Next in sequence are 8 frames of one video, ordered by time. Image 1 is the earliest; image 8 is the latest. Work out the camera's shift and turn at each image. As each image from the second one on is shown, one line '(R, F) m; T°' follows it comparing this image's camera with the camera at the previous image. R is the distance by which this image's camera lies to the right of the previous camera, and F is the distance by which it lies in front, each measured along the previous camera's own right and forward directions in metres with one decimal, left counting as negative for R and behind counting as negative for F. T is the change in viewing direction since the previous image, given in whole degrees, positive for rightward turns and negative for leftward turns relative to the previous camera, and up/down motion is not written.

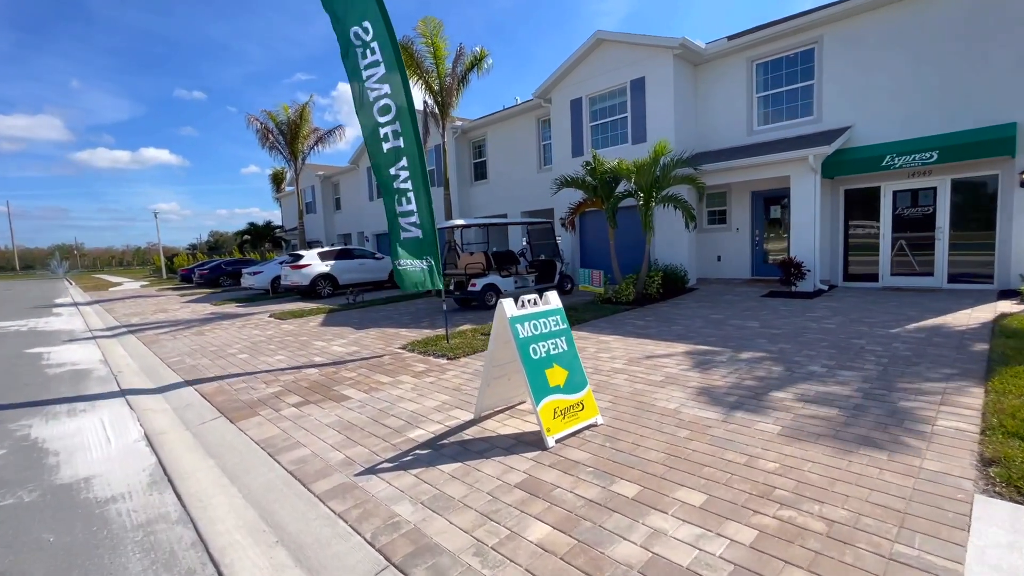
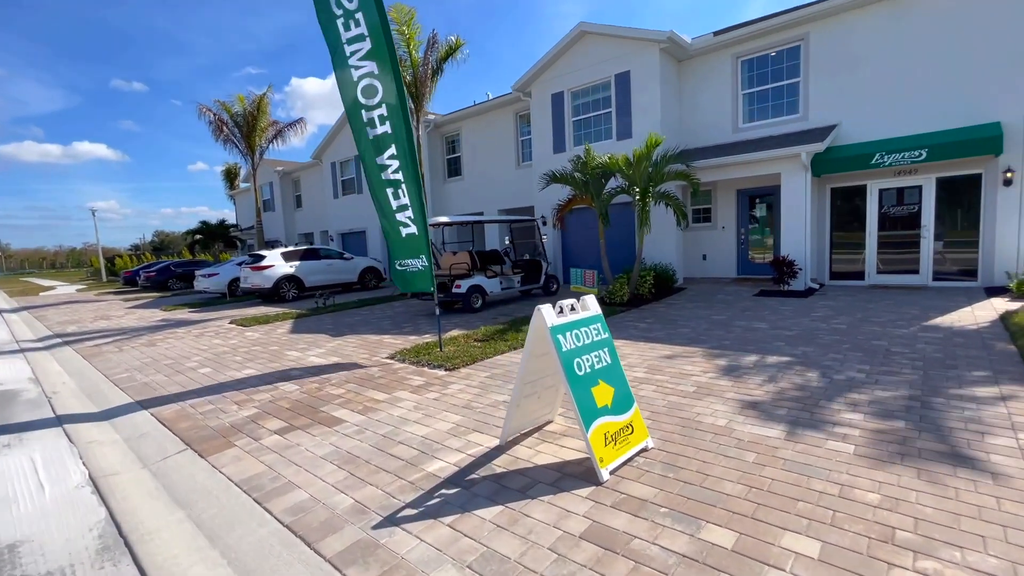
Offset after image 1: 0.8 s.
(-0.5, +0.6) m; +4°
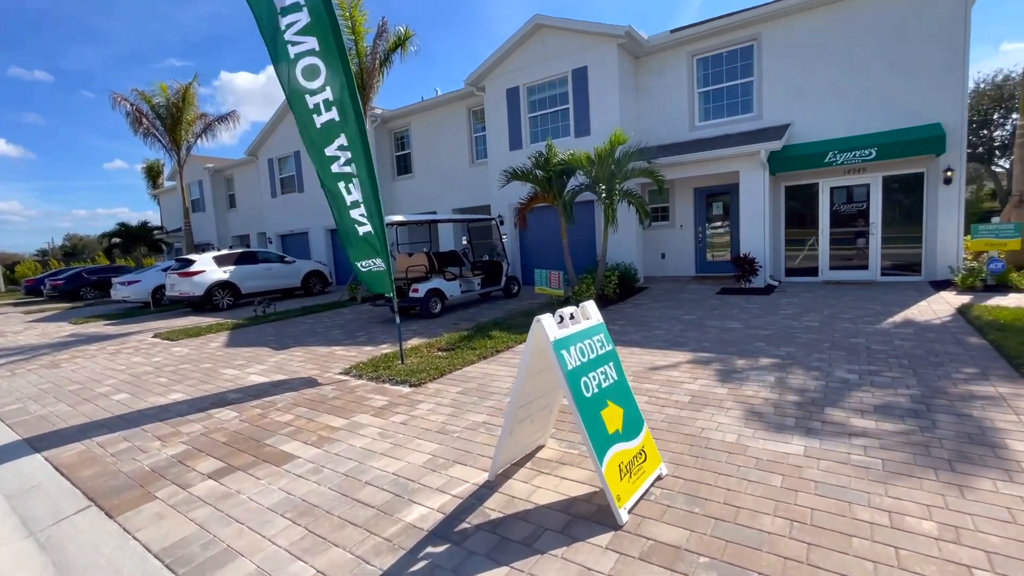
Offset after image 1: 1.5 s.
(-0.3, +0.6) m; +6°
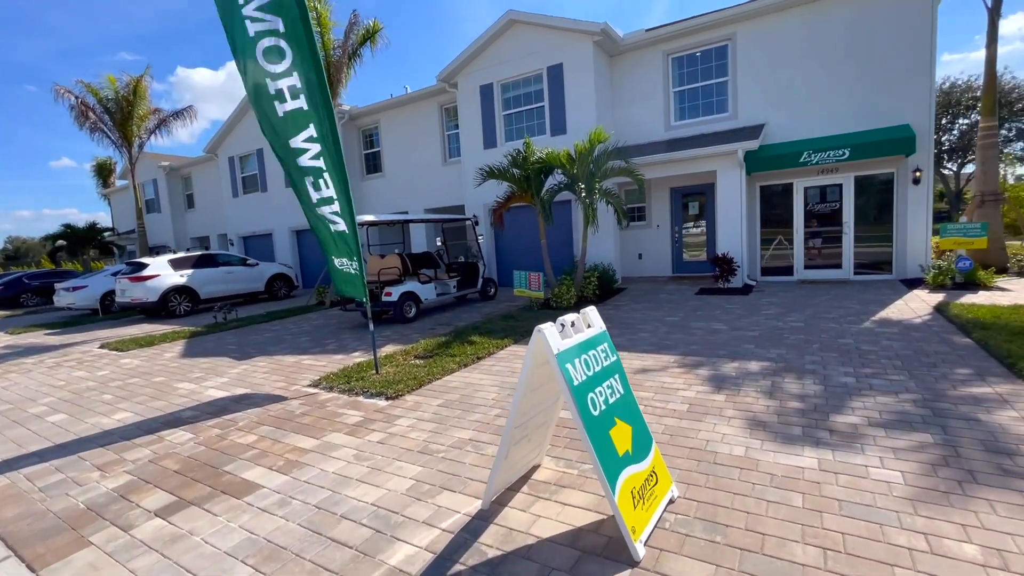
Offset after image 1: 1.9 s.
(-0.1, +0.3) m; +3°
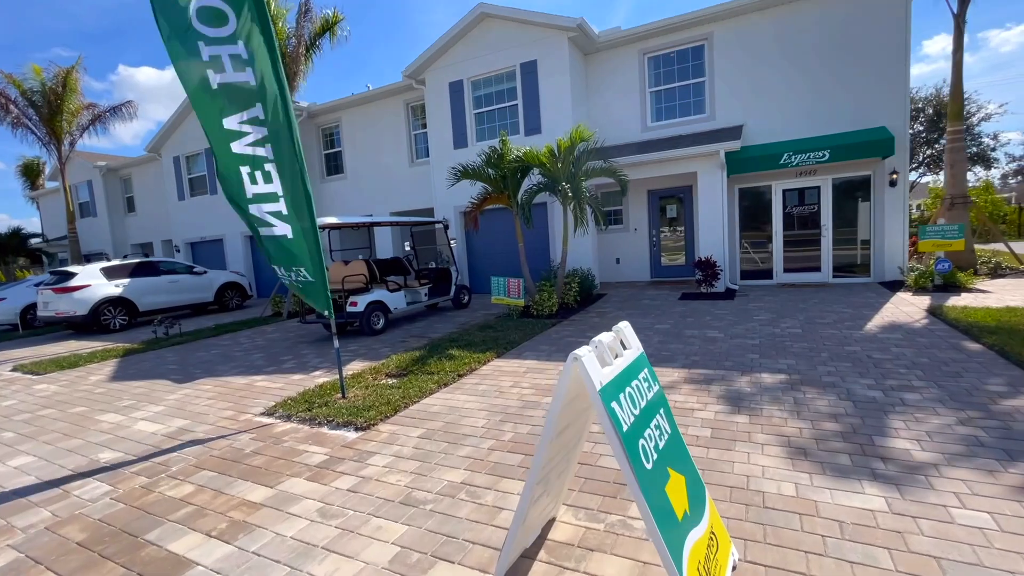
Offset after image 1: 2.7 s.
(-0.2, +0.7) m; +4°
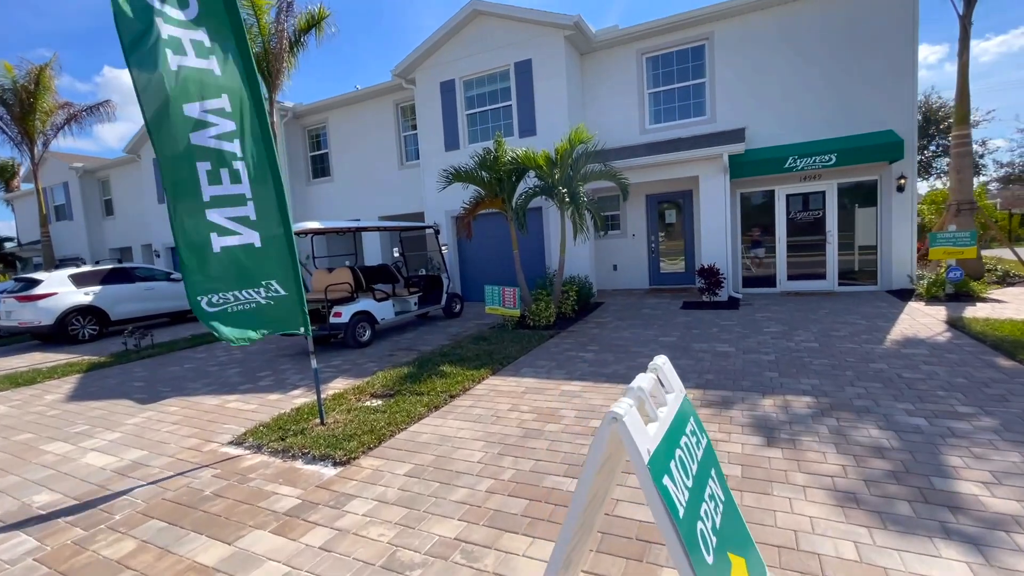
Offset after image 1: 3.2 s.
(-0.1, +0.5) m; +1°
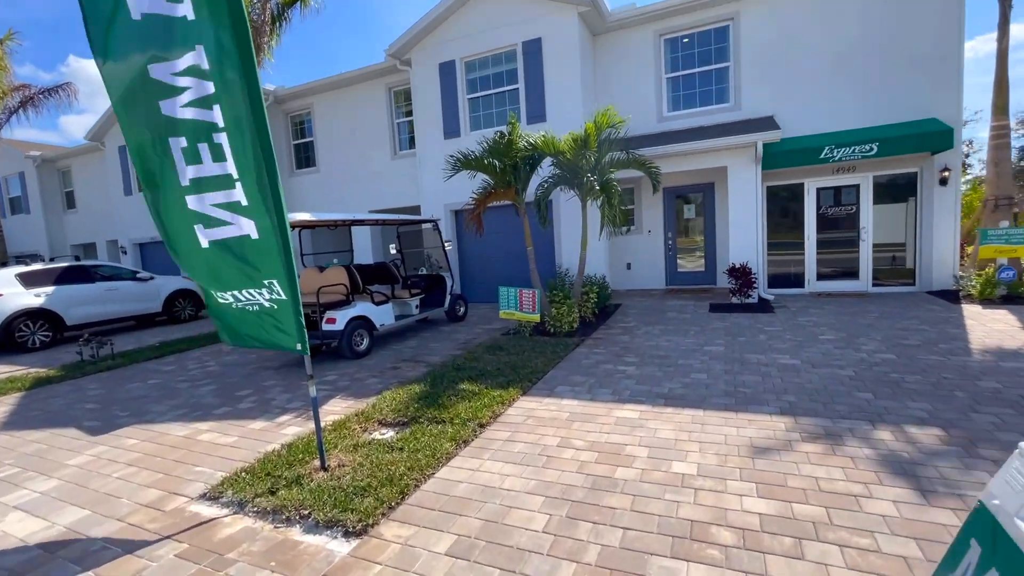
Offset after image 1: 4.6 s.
(-0.5, +1.0) m; +2°
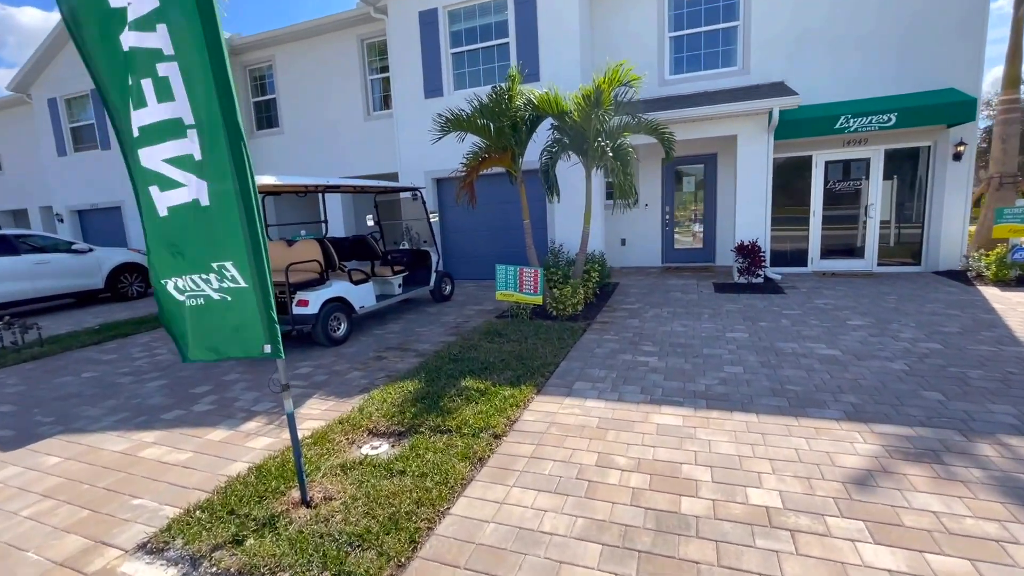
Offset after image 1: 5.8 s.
(-0.4, +0.8) m; +4°
